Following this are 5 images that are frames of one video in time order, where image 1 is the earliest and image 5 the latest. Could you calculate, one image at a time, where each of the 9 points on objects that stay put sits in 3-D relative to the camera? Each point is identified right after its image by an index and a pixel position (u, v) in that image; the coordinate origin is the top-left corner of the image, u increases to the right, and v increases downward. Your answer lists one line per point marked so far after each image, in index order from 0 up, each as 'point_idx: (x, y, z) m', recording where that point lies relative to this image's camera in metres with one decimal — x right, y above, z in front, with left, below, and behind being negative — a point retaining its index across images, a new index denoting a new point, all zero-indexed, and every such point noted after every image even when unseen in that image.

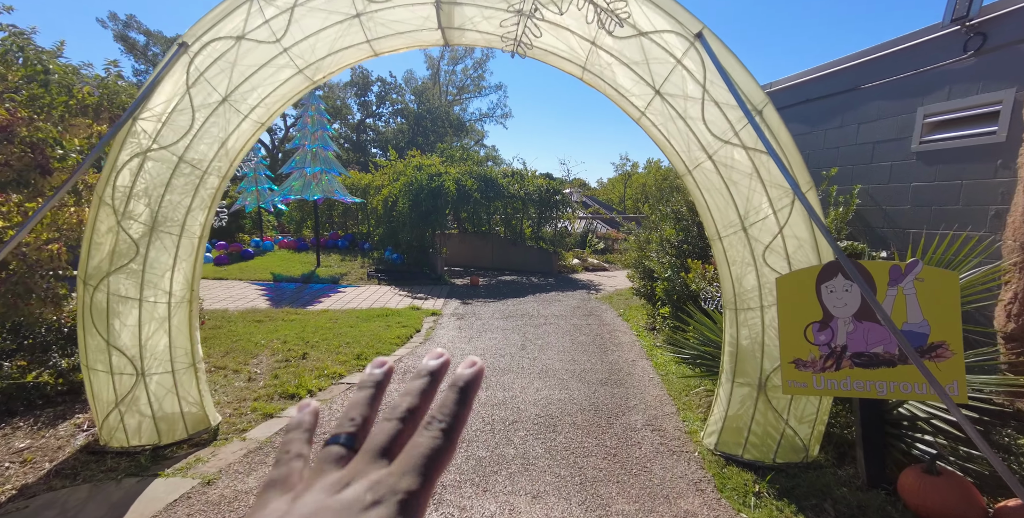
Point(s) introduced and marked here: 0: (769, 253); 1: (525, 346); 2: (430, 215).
0: (+1.6, 0.0, +2.7) m
1: (+0.2, -1.2, +5.7) m
2: (-2.3, +1.2, +11.7) m
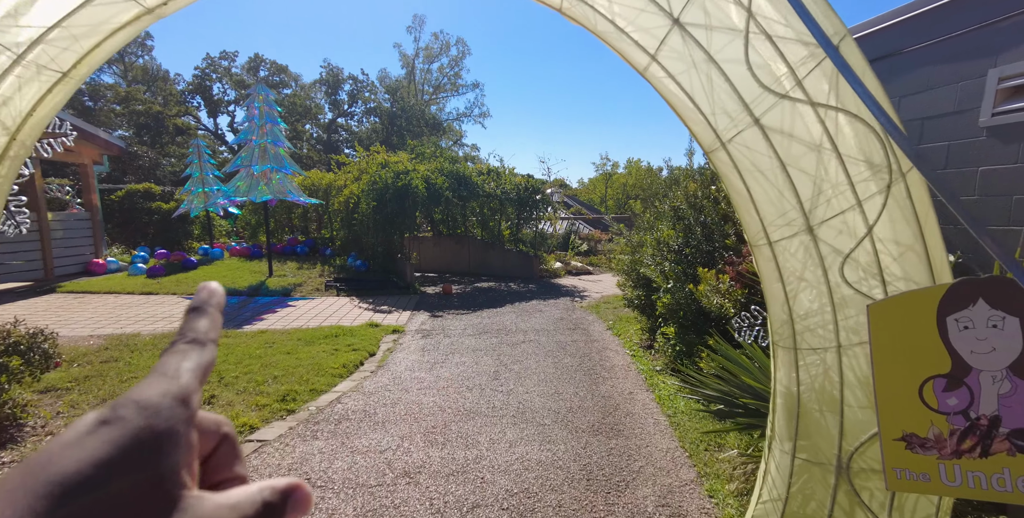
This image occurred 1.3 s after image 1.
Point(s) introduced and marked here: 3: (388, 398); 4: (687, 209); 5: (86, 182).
0: (+1.4, 0.0, +1.8) m
1: (-0.2, -1.3, +4.7) m
2: (-2.9, +1.0, +10.6) m
3: (-1.2, -1.4, +4.1) m
4: (+1.9, +0.5, +4.6) m
5: (-9.5, +1.7, +9.4) m
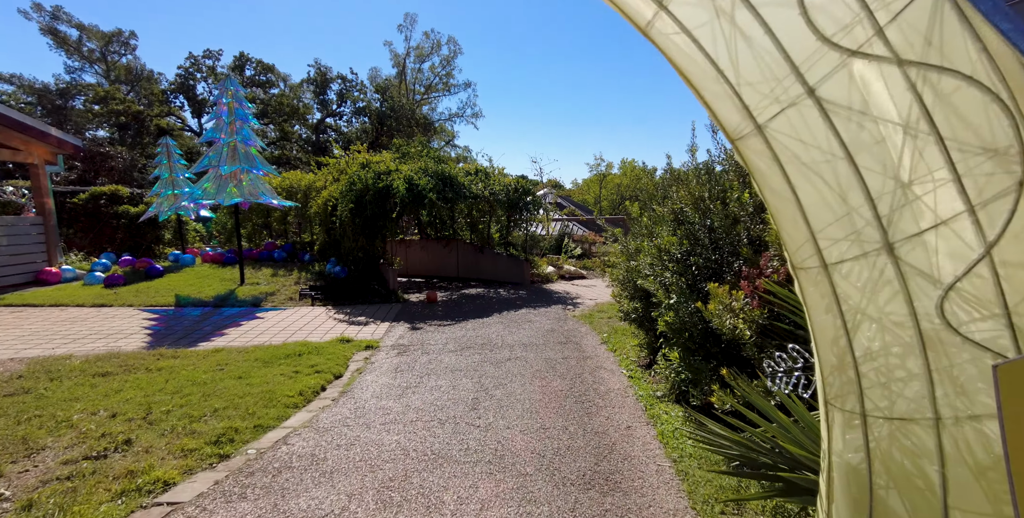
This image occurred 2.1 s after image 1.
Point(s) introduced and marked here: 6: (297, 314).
0: (+1.3, -0.1, +1.2) m
1: (-0.3, -1.4, +4.1) m
2: (-3.2, +0.9, +10.0) m
3: (-1.4, -1.5, +3.5) m
4: (+1.7, +0.4, +4.0) m
5: (-9.8, +1.5, +8.7) m
6: (-4.1, -1.0, +8.0) m
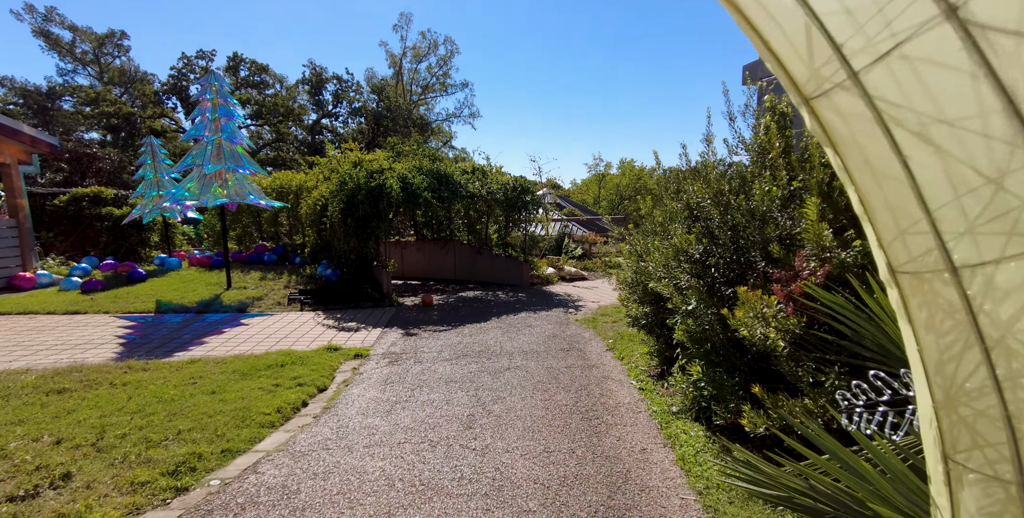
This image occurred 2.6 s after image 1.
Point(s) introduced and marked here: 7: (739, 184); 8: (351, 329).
0: (+1.3, -0.1, +0.8) m
1: (-0.3, -1.4, +3.7) m
2: (-3.2, +0.9, +9.6) m
3: (-1.4, -1.5, +3.1) m
4: (+1.7, +0.4, +3.6) m
5: (-9.8, +1.4, +8.3) m
6: (-4.1, -1.1, +7.6) m
7: (+1.9, +0.6, +3.6) m
8: (-2.8, -1.2, +7.2) m
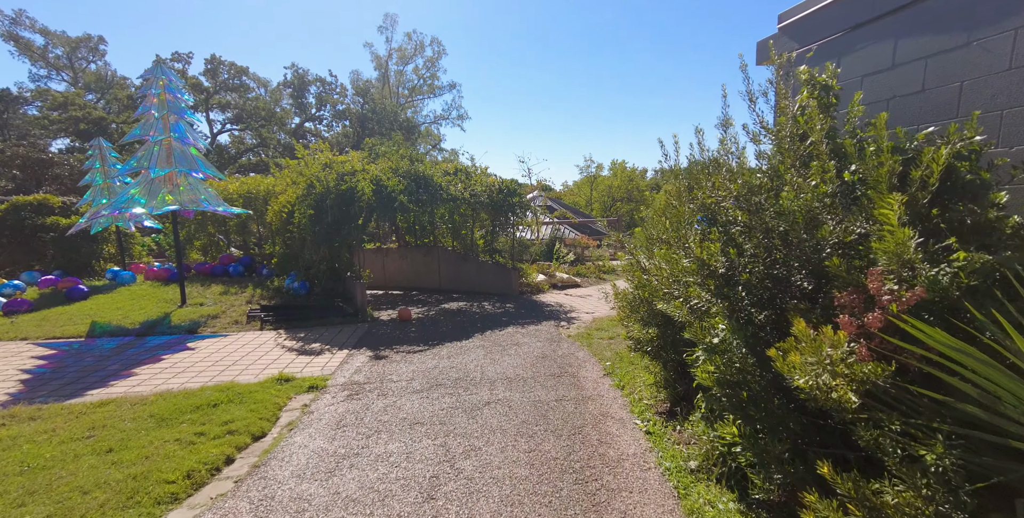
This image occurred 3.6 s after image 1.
0: (+1.1, -0.2, 0.0) m
1: (-0.5, -1.5, +2.9) m
2: (-3.5, +0.6, +8.7) m
3: (-1.5, -1.6, +2.2) m
4: (+1.5, +0.3, +2.8) m
5: (-10.1, +1.1, +7.3) m
6: (-4.3, -1.3, +6.7) m
7: (+1.7, +0.5, +2.8) m
8: (-3.0, -1.4, +6.4) m
